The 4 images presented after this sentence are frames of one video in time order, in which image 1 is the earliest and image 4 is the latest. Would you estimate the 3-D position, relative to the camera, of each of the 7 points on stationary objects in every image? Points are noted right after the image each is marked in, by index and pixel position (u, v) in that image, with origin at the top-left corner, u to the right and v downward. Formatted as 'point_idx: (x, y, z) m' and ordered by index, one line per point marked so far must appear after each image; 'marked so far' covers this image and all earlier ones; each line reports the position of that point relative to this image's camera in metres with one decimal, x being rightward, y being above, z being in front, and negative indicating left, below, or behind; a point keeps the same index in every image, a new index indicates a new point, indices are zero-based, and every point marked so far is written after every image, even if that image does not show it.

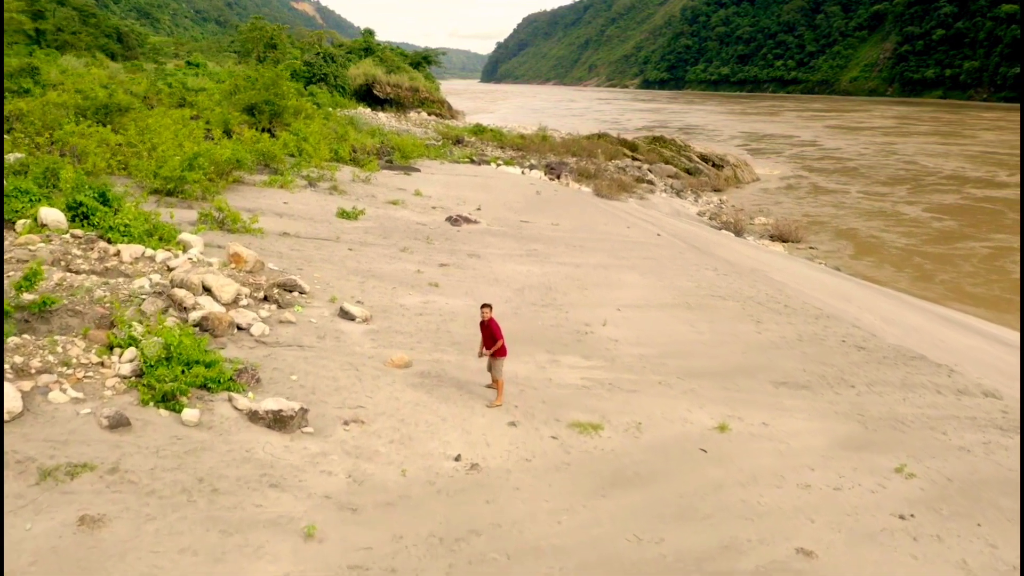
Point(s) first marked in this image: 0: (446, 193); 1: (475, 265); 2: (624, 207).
0: (-0.9, +1.2, +11.6) m
1: (-0.3, +0.2, +7.0) m
2: (+1.9, +1.5, +16.0) m
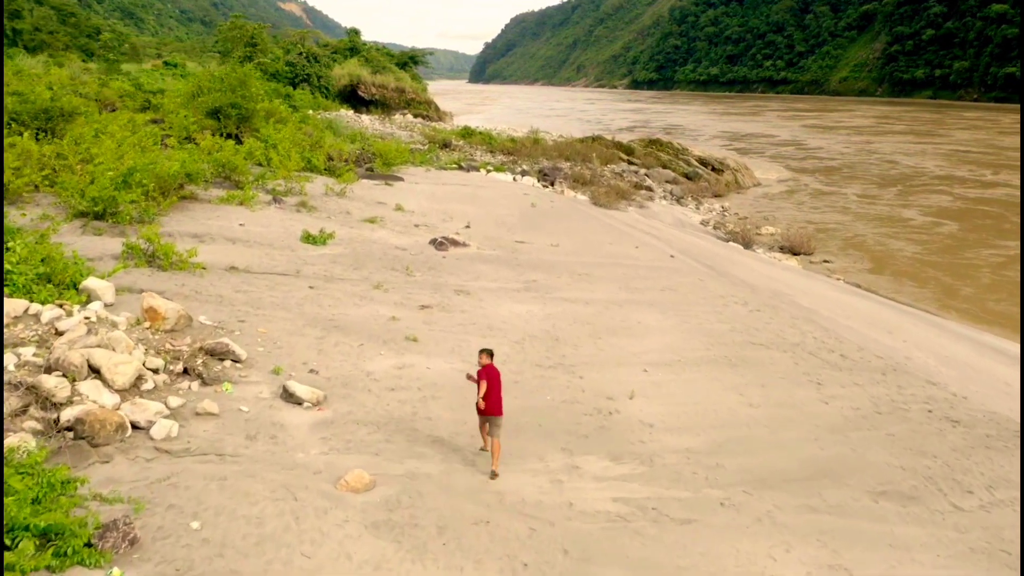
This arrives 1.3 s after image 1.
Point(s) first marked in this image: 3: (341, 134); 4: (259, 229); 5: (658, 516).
0: (-0.9, +0.9, +10.4) m
1: (-0.3, -0.1, +5.8) m
2: (+1.8, +1.2, +14.8) m
3: (-3.2, +2.9, +17.2) m
4: (-2.1, +0.5, +7.4) m
5: (+0.5, -0.7, +3.0) m
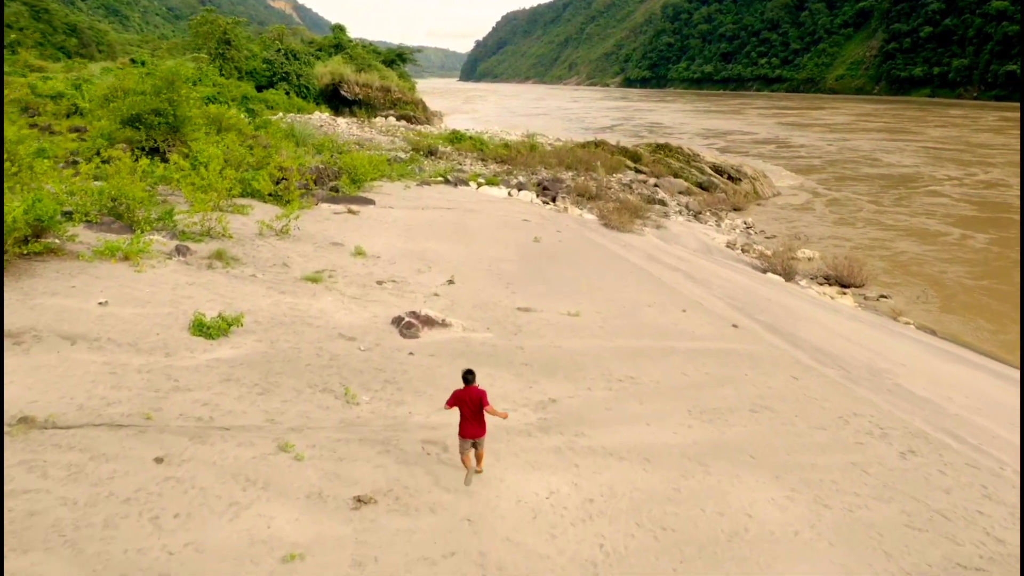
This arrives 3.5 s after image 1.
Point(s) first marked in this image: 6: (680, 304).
0: (-1.0, +0.3, +7.8) m
1: (-0.3, -0.7, +3.3) m
2: (+1.7, +0.6, +12.3) m
3: (-3.3, +2.3, +14.6) m
4: (-2.0, -0.1, +4.8) m
5: (+0.5, -1.3, +0.5) m
6: (+1.3, -0.1, +7.0) m
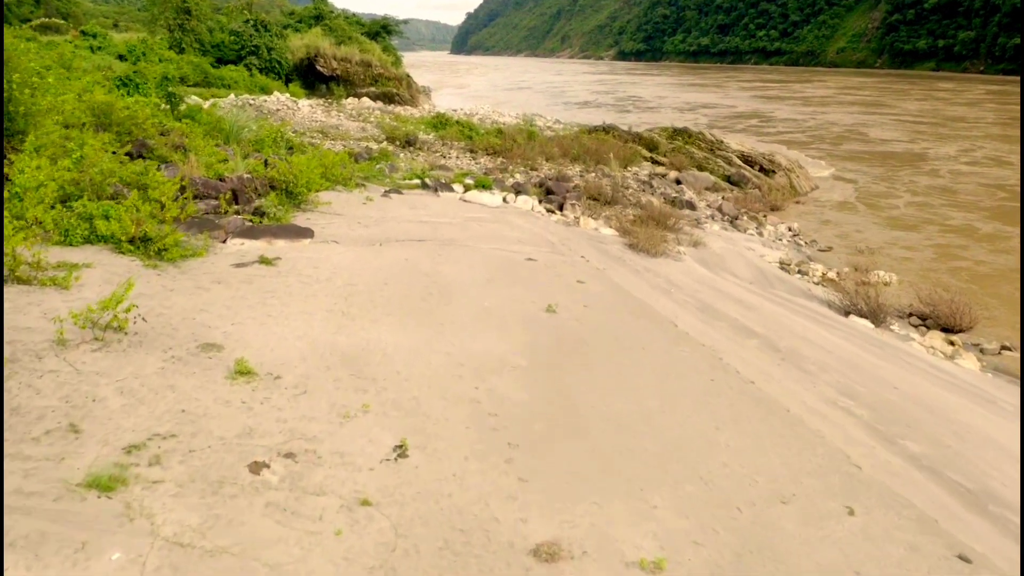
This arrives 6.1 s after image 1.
0: (-0.9, -0.3, +4.6) m
1: (-0.2, -1.5, 0.0) m
2: (+1.7, +0.1, +9.0) m
3: (-3.4, +1.9, +11.3) m
4: (-2.0, -0.9, +1.6) m
5: (+0.6, -2.2, -2.8) m
6: (+1.3, -0.8, +3.8) m
